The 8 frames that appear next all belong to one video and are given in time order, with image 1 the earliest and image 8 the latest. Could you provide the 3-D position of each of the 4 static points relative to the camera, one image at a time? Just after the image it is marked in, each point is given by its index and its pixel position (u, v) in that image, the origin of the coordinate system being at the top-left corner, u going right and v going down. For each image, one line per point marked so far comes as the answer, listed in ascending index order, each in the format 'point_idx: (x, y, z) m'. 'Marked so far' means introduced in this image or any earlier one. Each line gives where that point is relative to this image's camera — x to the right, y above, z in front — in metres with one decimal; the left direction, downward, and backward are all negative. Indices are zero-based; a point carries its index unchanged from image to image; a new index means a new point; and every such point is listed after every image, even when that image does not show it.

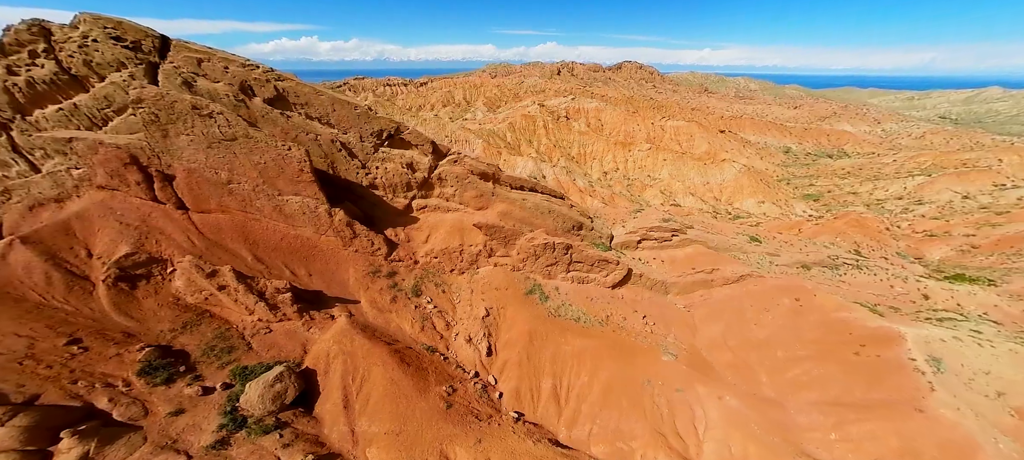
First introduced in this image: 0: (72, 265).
0: (-11.3, -0.7, +10.3) m
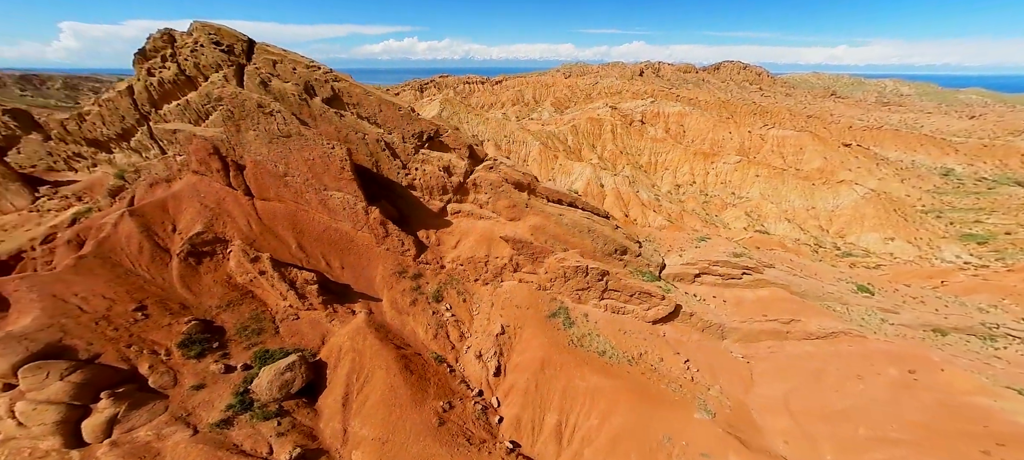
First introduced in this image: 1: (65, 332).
0: (-10.9, -0.1, +12.4) m
1: (-10.6, -2.4, +9.5) m
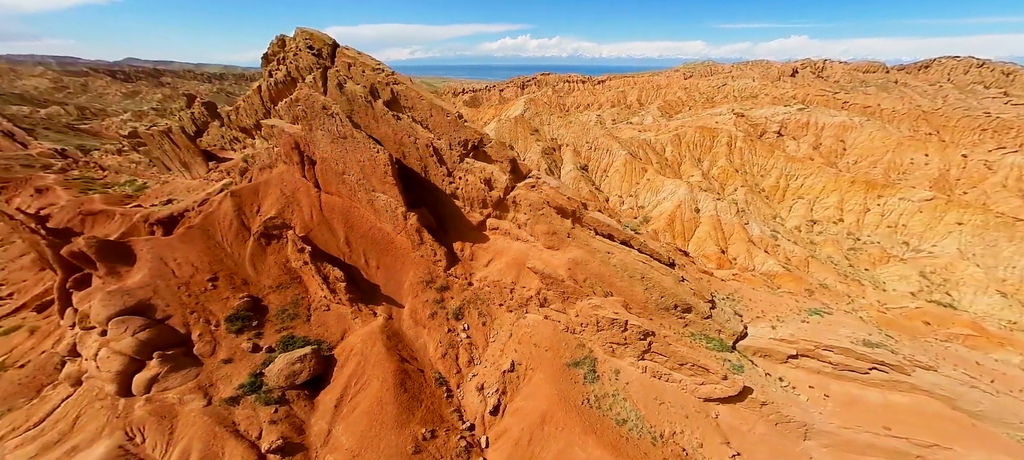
0: (-9.9, +0.5, +14.7) m
1: (-10.9, -1.9, +12.1) m
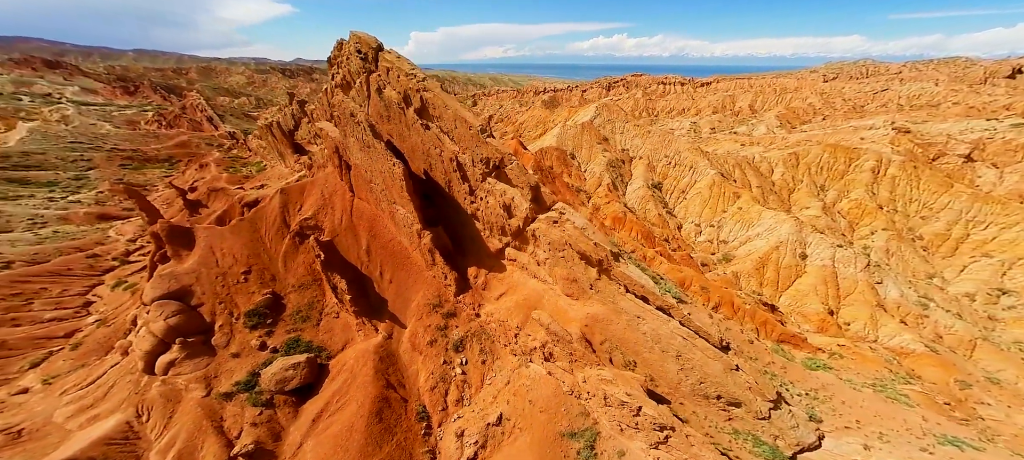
0: (-8.8, +0.6, +15.7) m
1: (-10.7, -1.7, +13.5) m
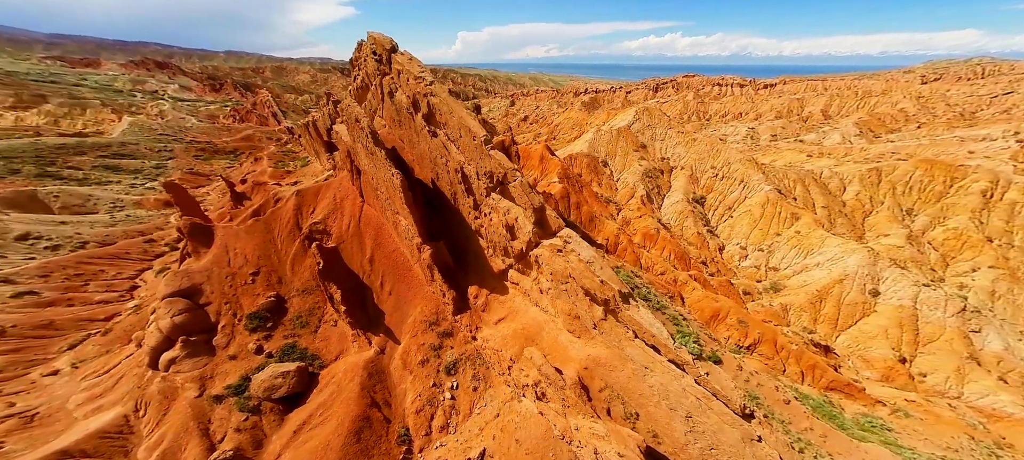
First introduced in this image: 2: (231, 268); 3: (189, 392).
0: (-8.3, +0.5, +15.7) m
1: (-10.6, -1.7, +13.8) m
2: (-10.1, -1.4, +14.2) m
3: (-9.4, -4.7, +11.6) m
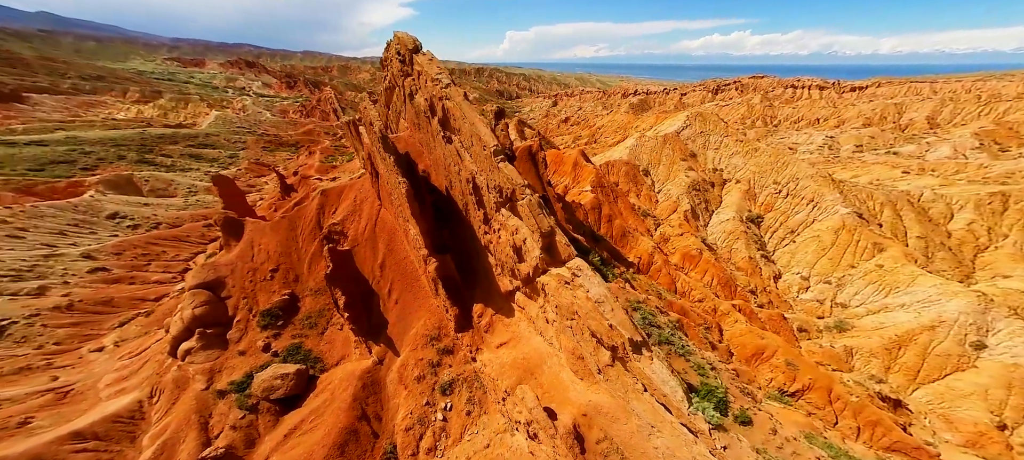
0: (-7.5, +0.6, +15.9) m
1: (-10.2, -1.5, +14.4) m
2: (-9.5, -1.2, +14.7) m
3: (-9.5, -4.6, +12.0) m
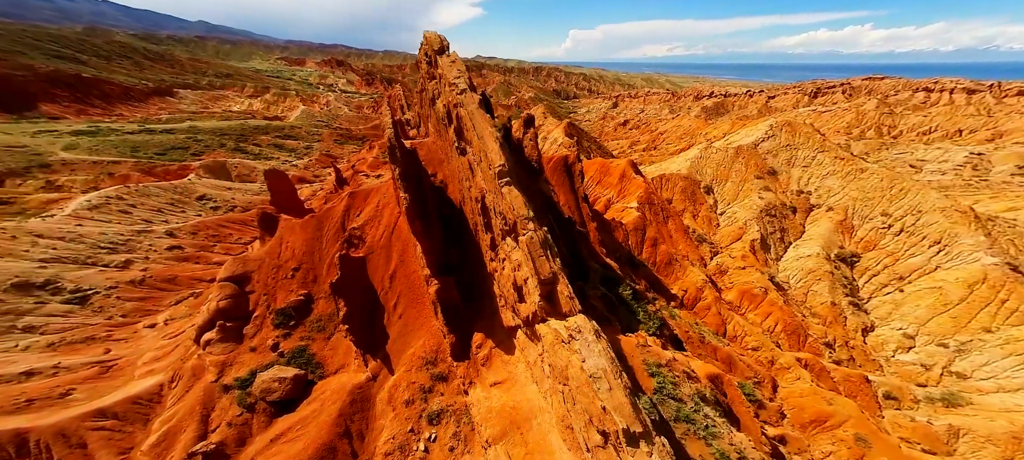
0: (-6.4, +0.5, +15.7) m
1: (-9.5, -1.4, +14.8) m
2: (-8.8, -1.1, +15.0) m
3: (-9.5, -4.5, +12.5) m
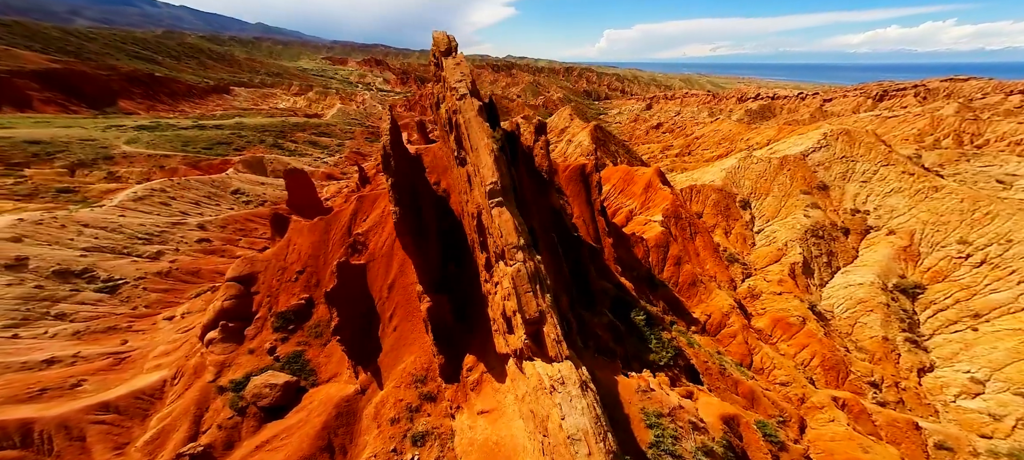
0: (-5.9, +0.4, +15.4) m
1: (-9.2, -1.4, +14.8) m
2: (-8.5, -1.2, +14.9) m
3: (-9.6, -4.5, +12.5) m
